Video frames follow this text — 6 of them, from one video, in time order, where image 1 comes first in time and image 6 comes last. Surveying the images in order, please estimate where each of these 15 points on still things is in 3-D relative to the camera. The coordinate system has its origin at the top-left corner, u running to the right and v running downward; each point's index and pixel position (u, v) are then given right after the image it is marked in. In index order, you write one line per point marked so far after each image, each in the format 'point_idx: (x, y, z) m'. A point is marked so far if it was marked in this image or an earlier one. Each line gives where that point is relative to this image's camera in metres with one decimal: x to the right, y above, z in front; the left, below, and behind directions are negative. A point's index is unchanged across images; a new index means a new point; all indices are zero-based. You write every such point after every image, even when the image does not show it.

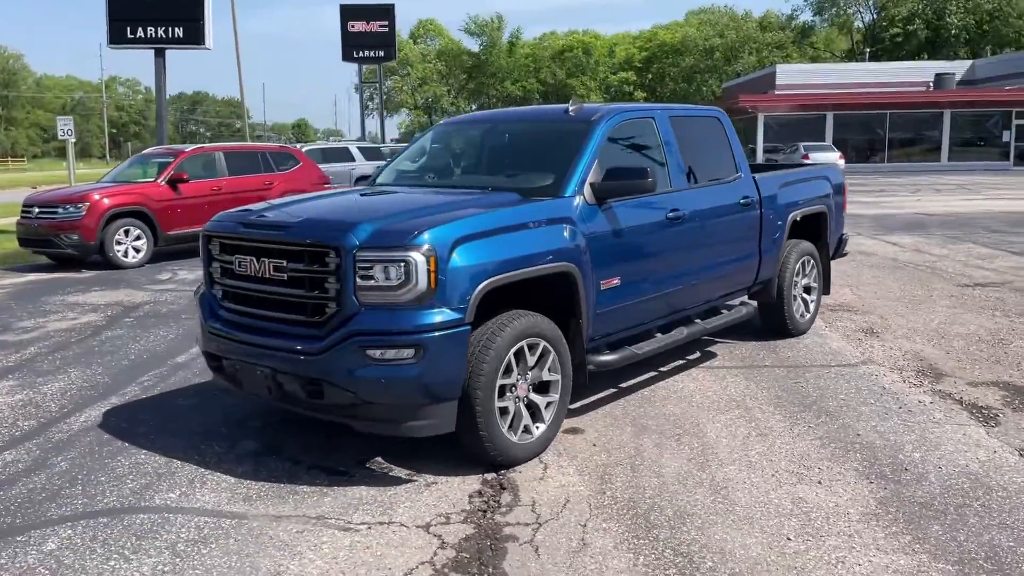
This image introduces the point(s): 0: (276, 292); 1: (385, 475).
0: (-1.2, 0.0, +4.4) m
1: (-0.7, -1.0, +4.5) m
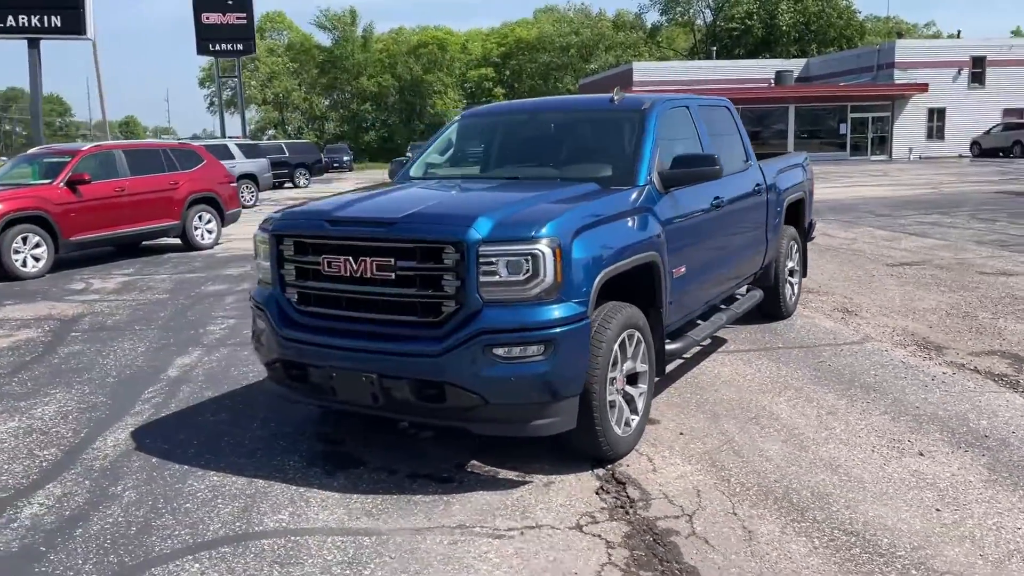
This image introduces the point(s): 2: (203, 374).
0: (-0.6, 0.0, +4.1) m
1: (-0.1, -1.0, +4.3) m
2: (-2.3, -0.7, +6.5) m
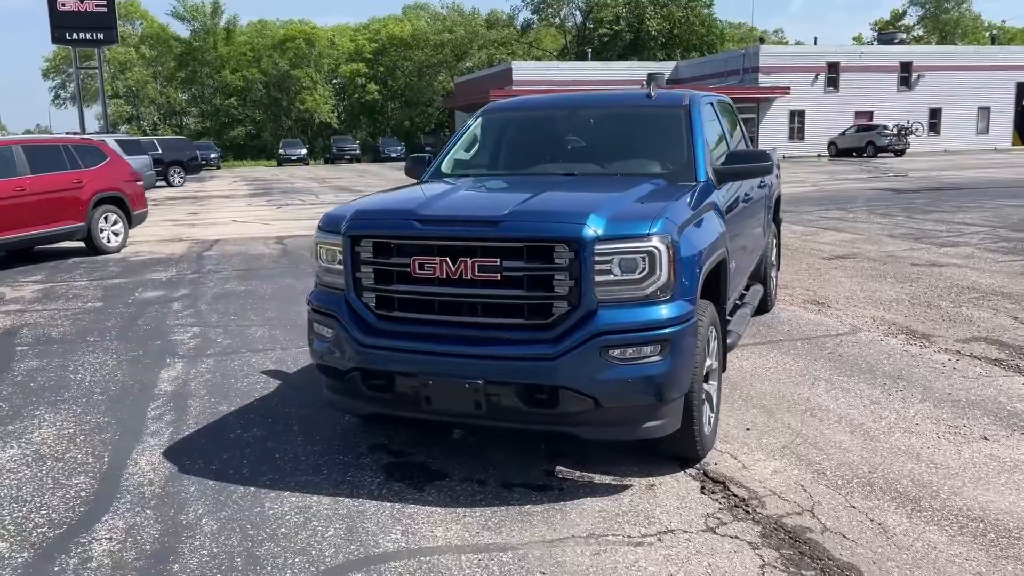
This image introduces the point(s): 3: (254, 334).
0: (-0.1, 0.0, +3.9) m
1: (+0.4, -1.0, +4.2) m
2: (-2.2, -0.7, +6.0) m
3: (-2.3, -0.4, +7.8) m
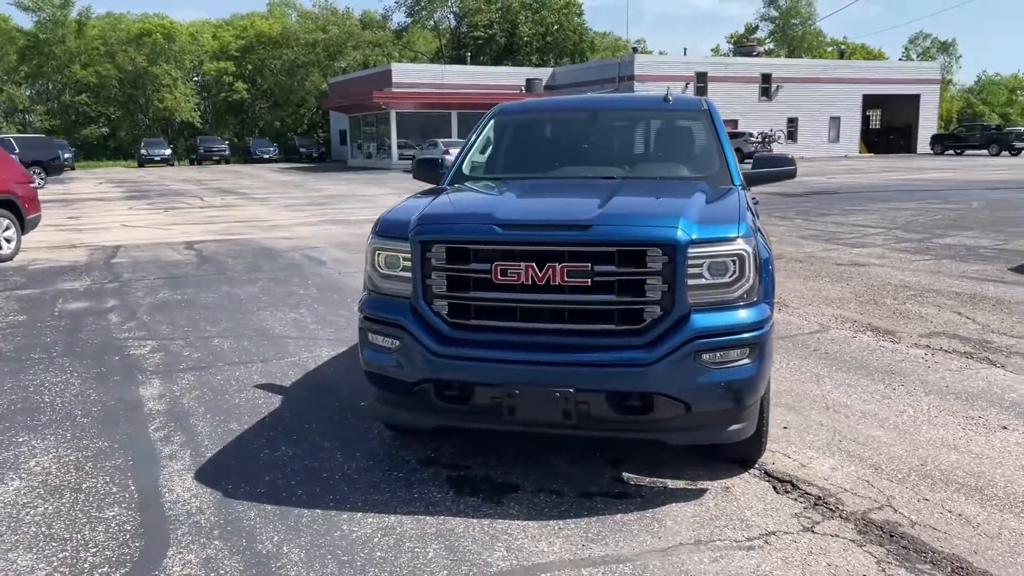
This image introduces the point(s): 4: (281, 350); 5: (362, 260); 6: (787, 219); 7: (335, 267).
0: (+0.3, -0.1, +3.8) m
1: (+0.8, -1.0, +4.2) m
2: (-2.0, -0.8, +5.6) m
3: (-2.5, -0.5, +7.4) m
4: (-1.9, -0.5, +7.2) m
5: (-2.3, +0.4, +13.1) m
6: (+5.9, +1.4, +18.2) m
7: (-2.6, +0.3, +12.3) m
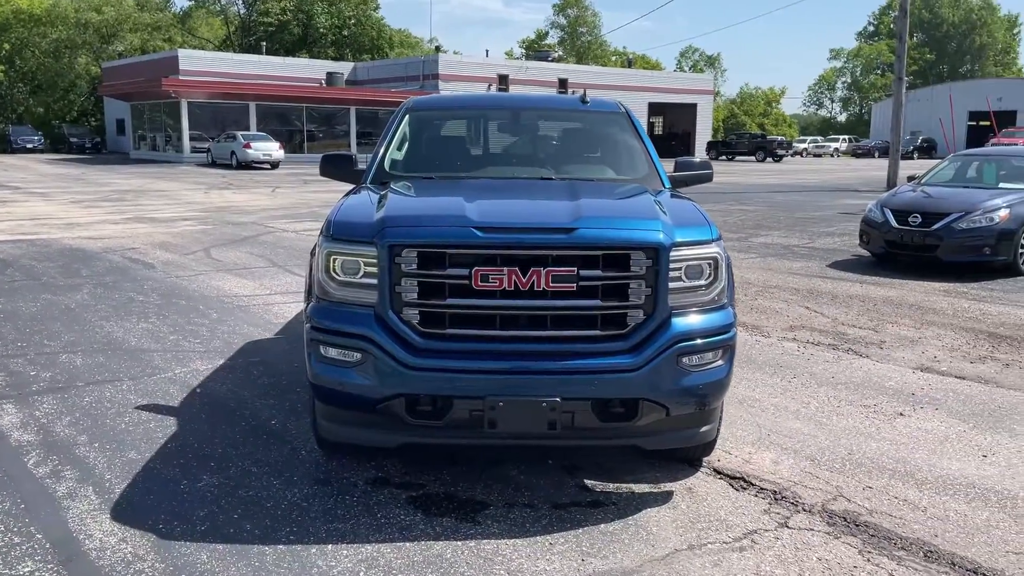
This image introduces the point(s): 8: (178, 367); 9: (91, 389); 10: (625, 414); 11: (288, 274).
0: (+0.2, -0.1, +3.7) m
1: (+0.6, -1.0, +4.1) m
2: (-2.5, -0.8, +4.9) m
3: (-3.3, -0.6, +6.5) m
4: (-2.7, -0.6, +6.4) m
5: (-4.5, +0.4, +12.1) m
6: (+2.3, +1.5, +19.0) m
7: (-4.6, +0.2, +11.3) m
8: (-2.5, -0.6, +6.4) m
9: (-2.8, -0.7, +5.7) m
10: (+0.5, -0.6, +3.8) m
11: (-2.9, +0.2, +11.0) m
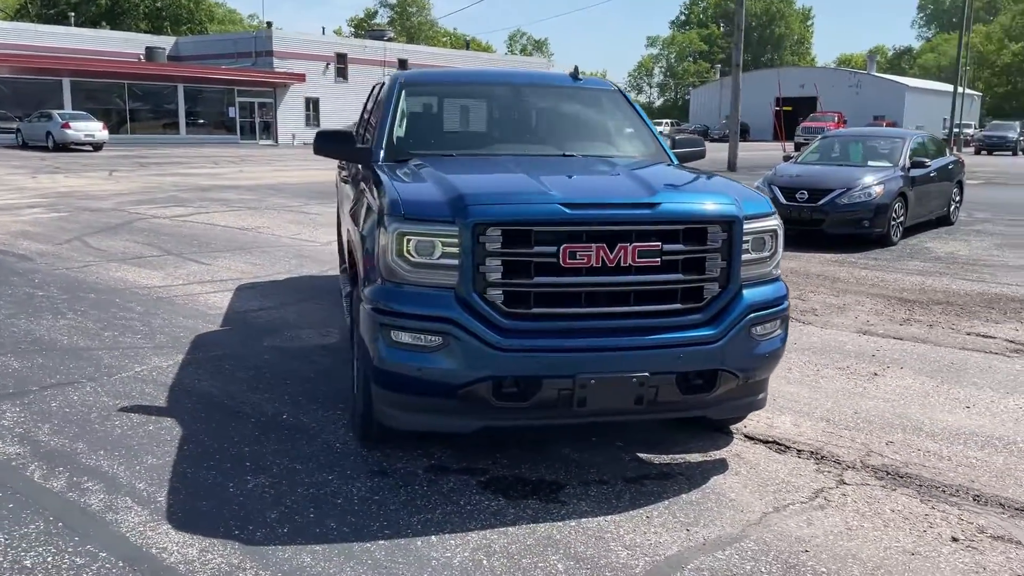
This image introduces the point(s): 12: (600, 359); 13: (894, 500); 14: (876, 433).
0: (+0.5, 0.0, +3.7) m
1: (+0.9, -0.9, +4.2) m
2: (-2.3, -0.8, +4.4) m
3: (-3.4, -0.5, +5.8) m
4: (-2.8, -0.5, +5.8) m
5: (-5.7, +0.5, +11.0) m
6: (-0.4, +1.9, +19.1) m
7: (-5.6, +0.3, +10.2) m
8: (-2.6, -0.5, +5.9) m
9: (-2.8, -0.6, +5.2) m
10: (+0.9, -0.4, +3.8) m
11: (-3.9, +0.3, +10.3) m
12: (+0.4, -0.3, +3.6) m
13: (+1.7, -1.0, +3.9) m
14: (+2.0, -0.8, +4.7) m
